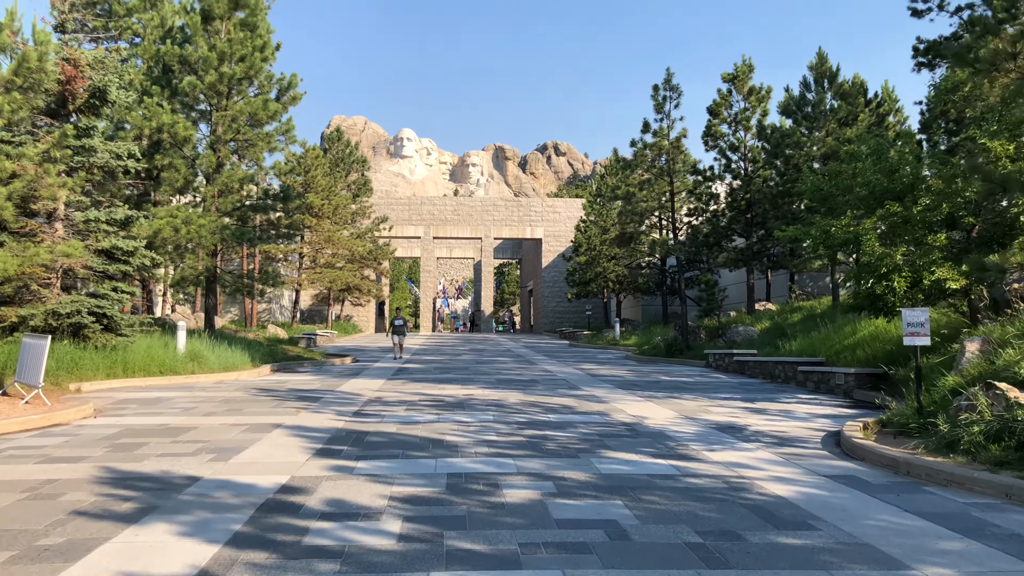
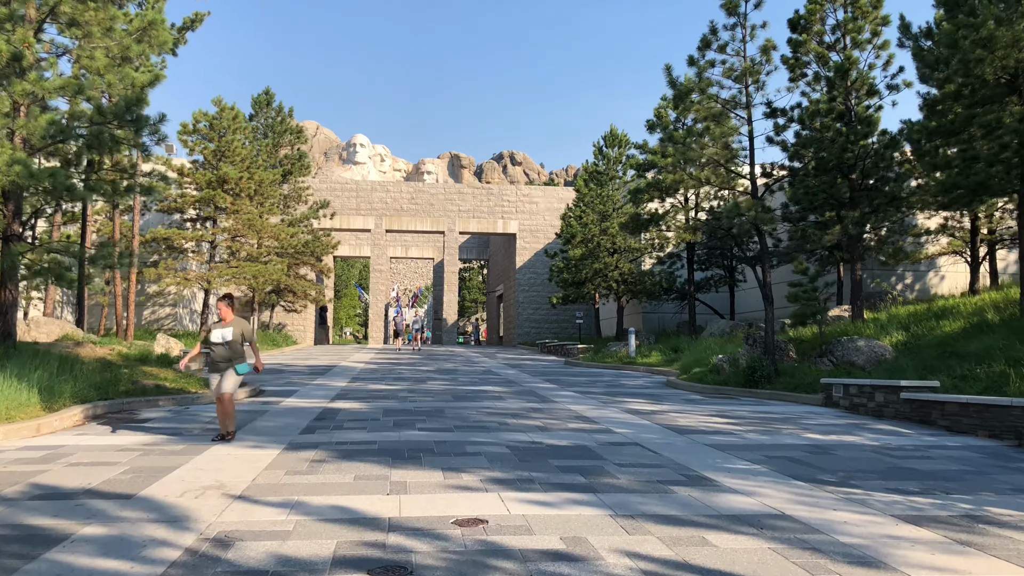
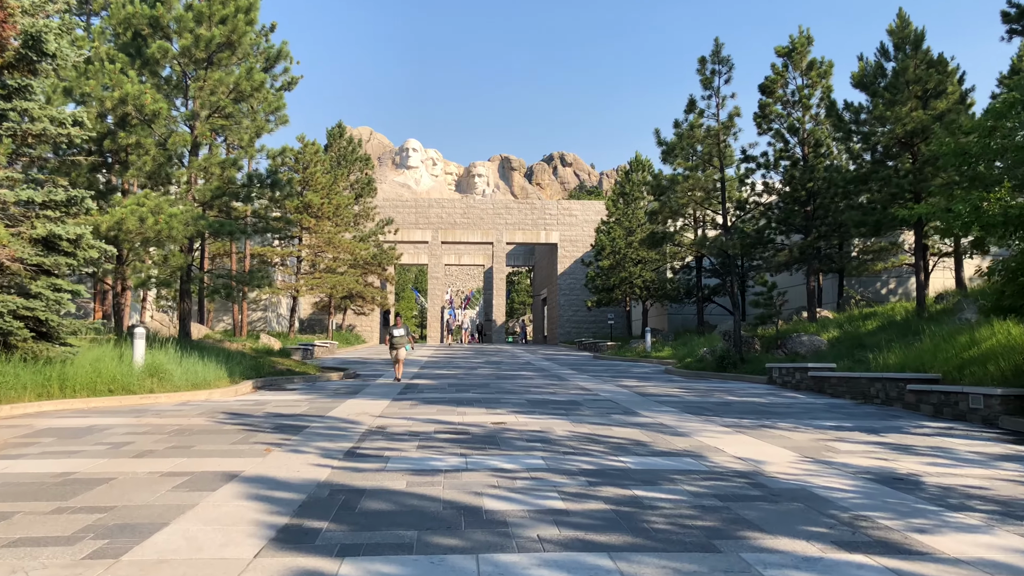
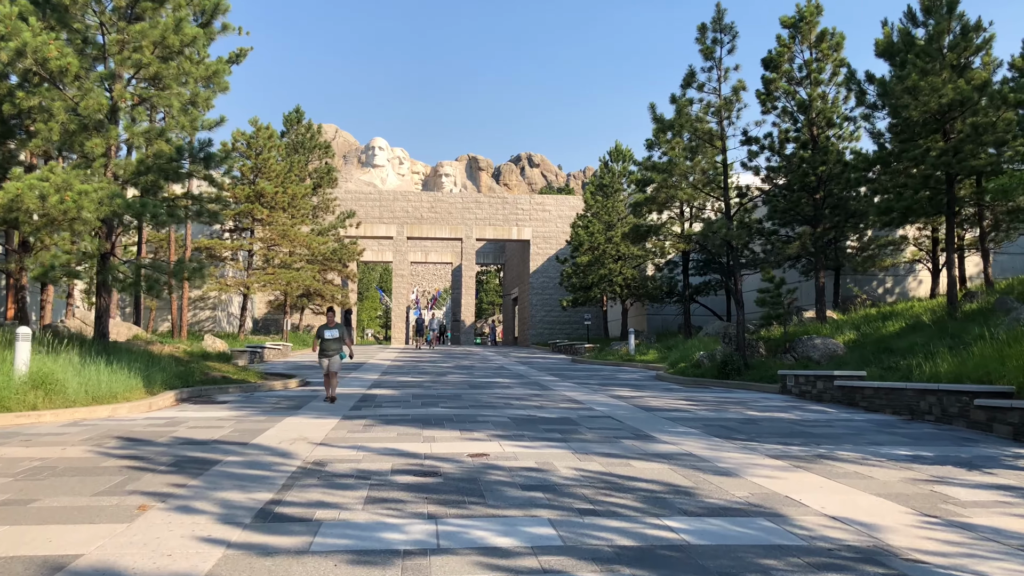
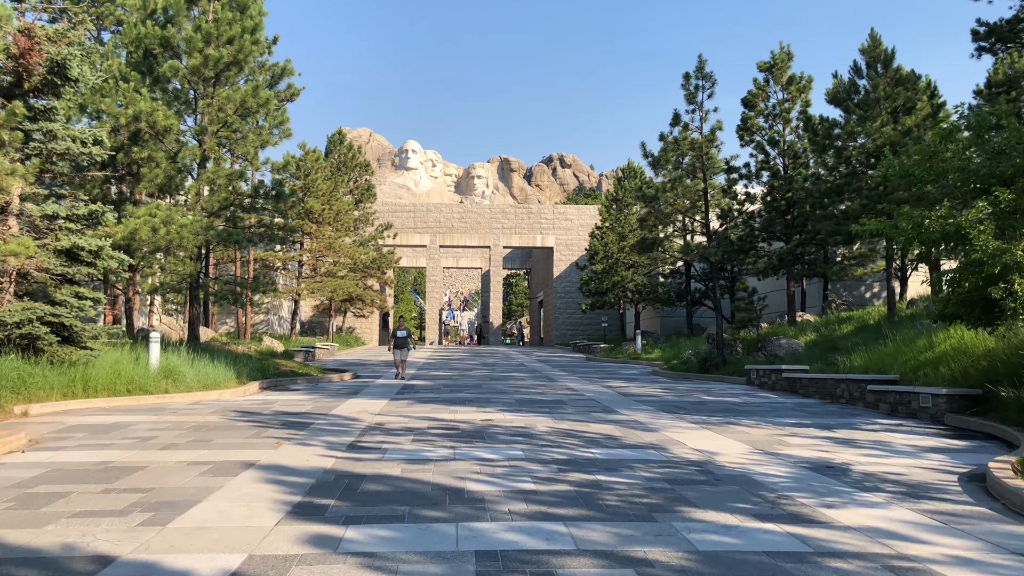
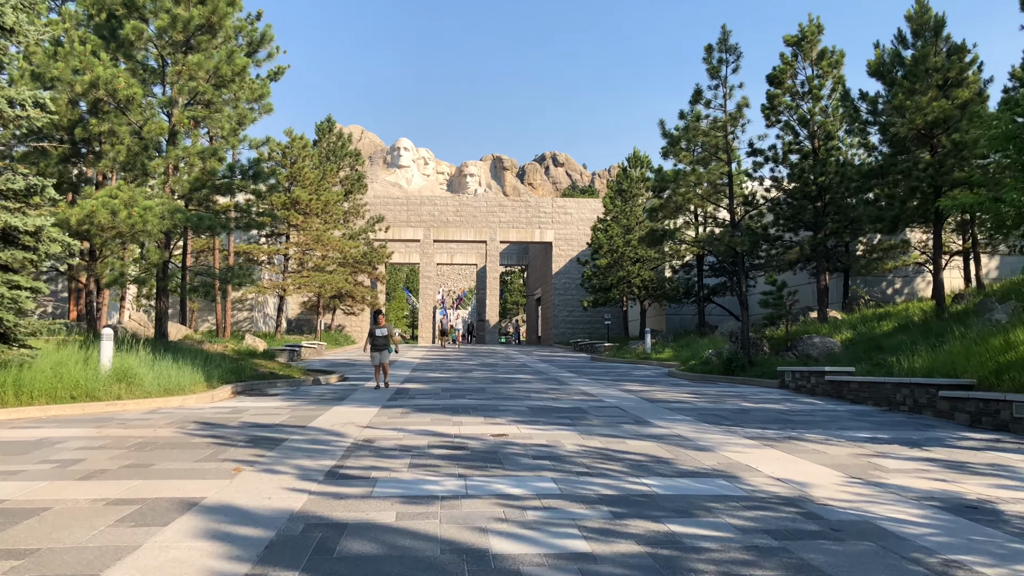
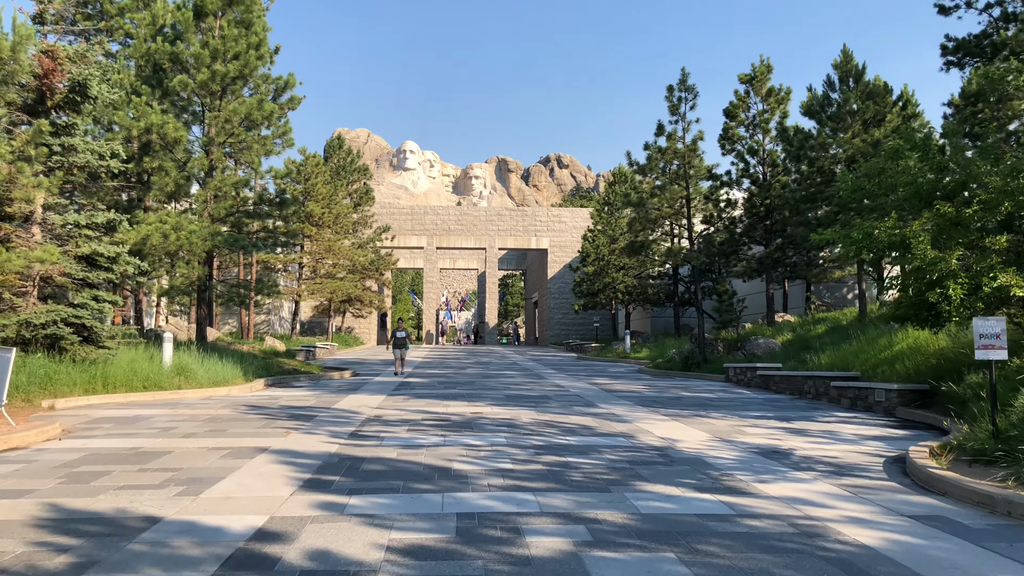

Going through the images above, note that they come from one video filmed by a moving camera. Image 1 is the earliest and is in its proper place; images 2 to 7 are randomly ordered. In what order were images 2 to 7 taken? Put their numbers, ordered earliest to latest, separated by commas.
7, 5, 3, 6, 4, 2
